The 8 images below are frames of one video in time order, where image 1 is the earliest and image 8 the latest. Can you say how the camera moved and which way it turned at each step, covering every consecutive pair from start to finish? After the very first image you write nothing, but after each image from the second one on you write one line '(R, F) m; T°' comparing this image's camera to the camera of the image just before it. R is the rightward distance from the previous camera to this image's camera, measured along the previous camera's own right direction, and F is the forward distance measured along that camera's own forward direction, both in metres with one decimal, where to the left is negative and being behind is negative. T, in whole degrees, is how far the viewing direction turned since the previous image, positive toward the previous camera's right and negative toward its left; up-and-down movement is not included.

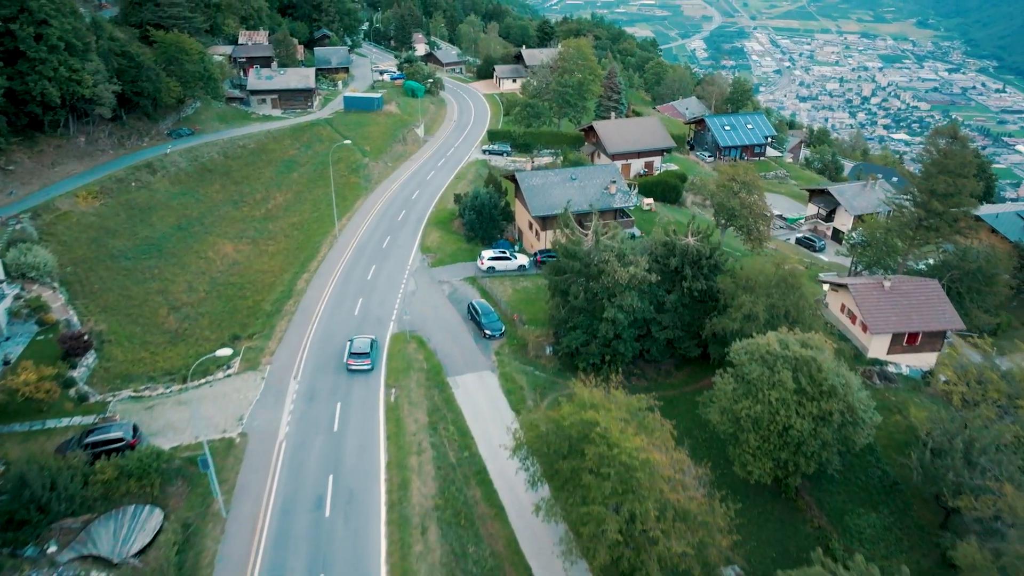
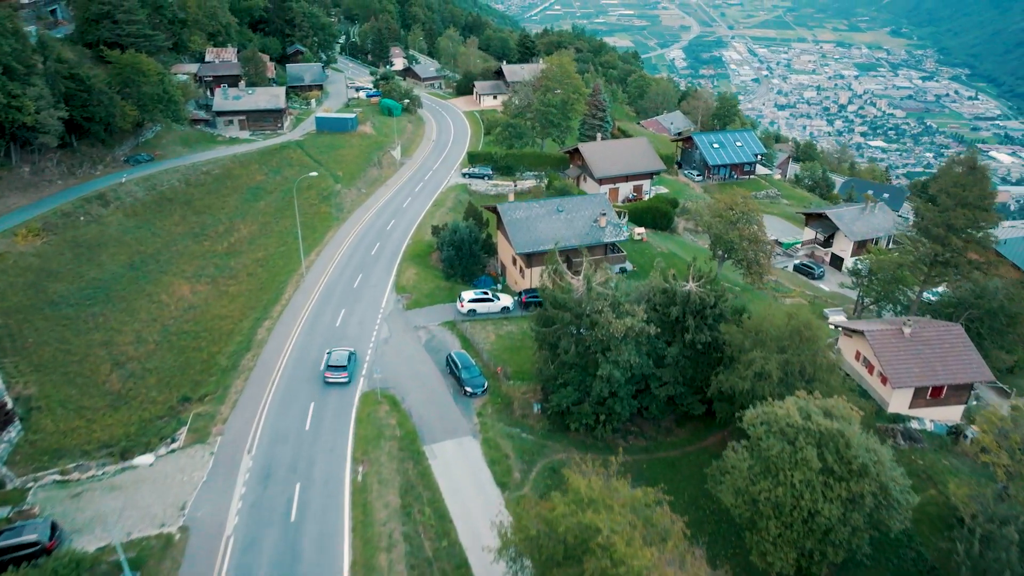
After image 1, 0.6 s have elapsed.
(0.0, +3.2) m; +1°
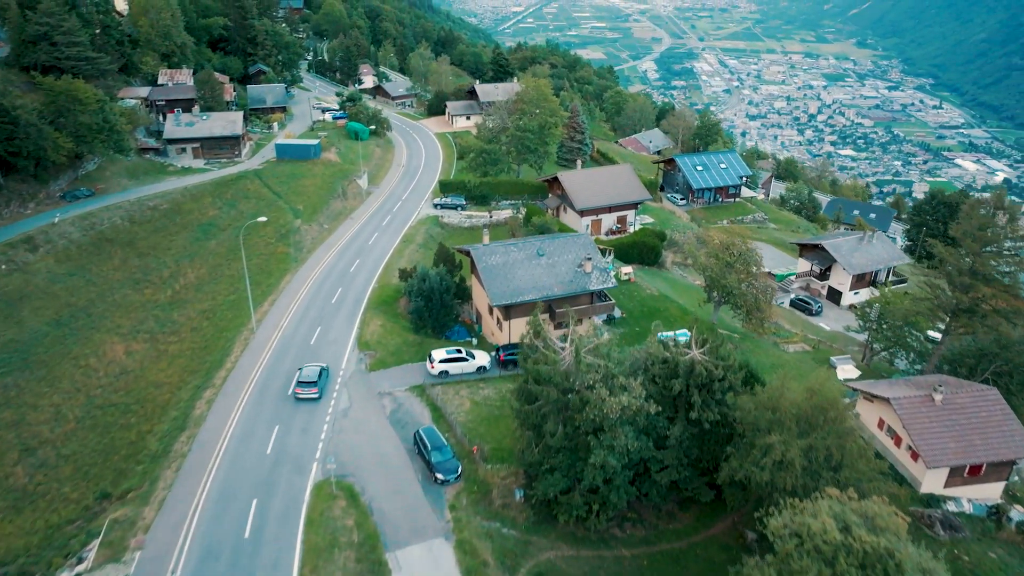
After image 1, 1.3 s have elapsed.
(+0.1, +3.9) m; +2°
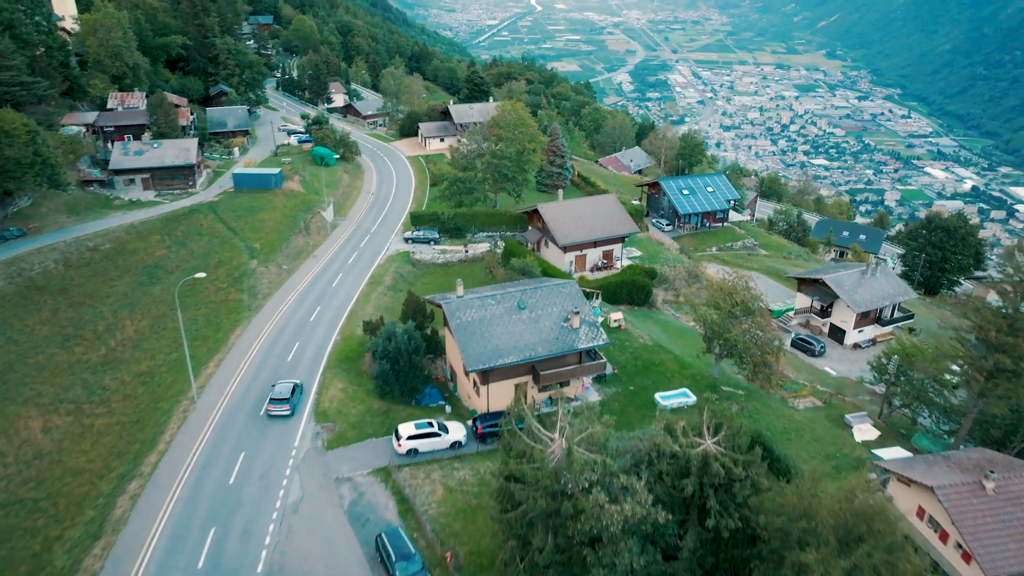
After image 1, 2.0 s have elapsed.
(+0.1, +3.9) m; +2°
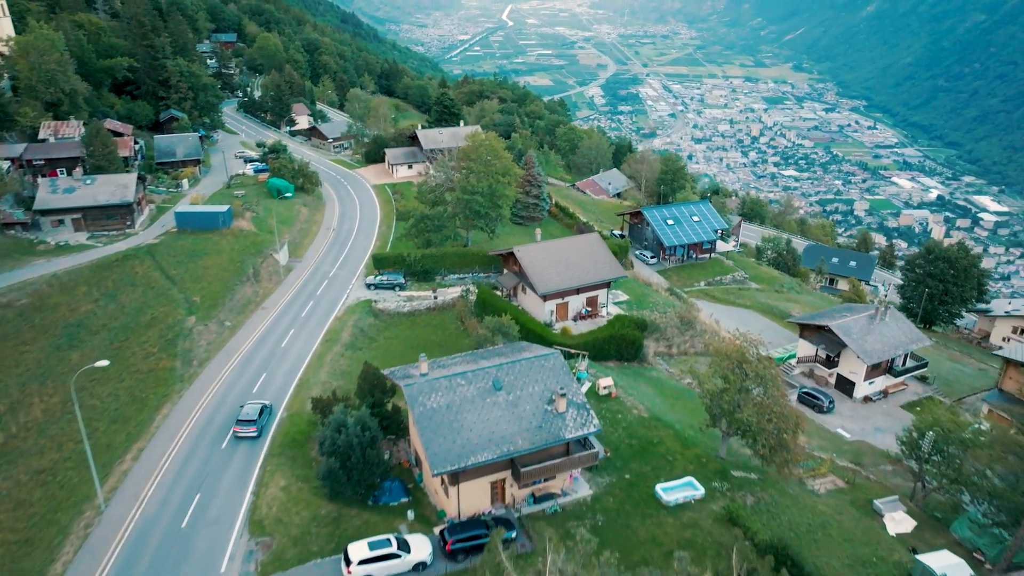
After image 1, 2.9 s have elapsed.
(+0.1, +4.7) m; +2°
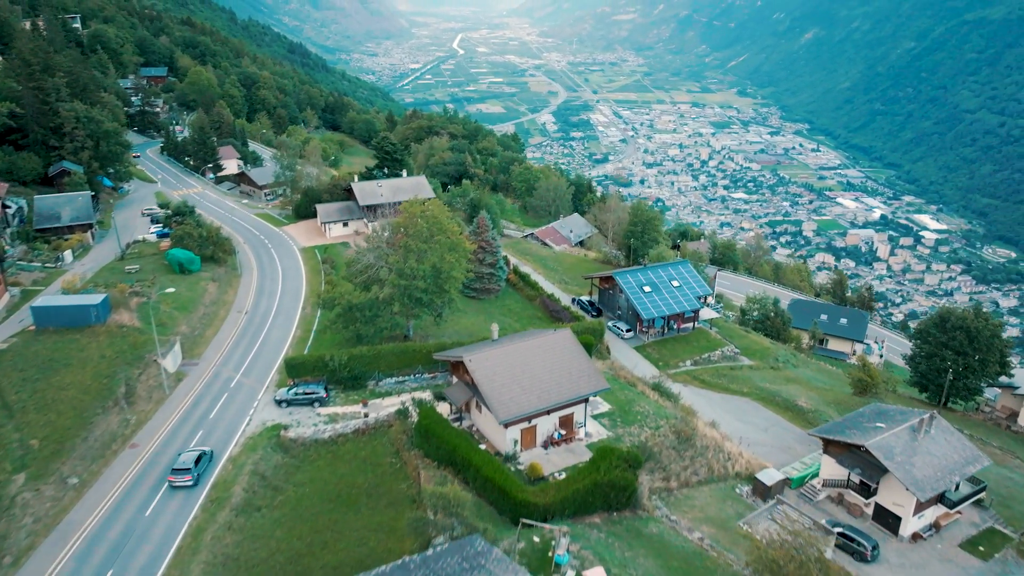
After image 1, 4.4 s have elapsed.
(+0.4, +9.2) m; +3°
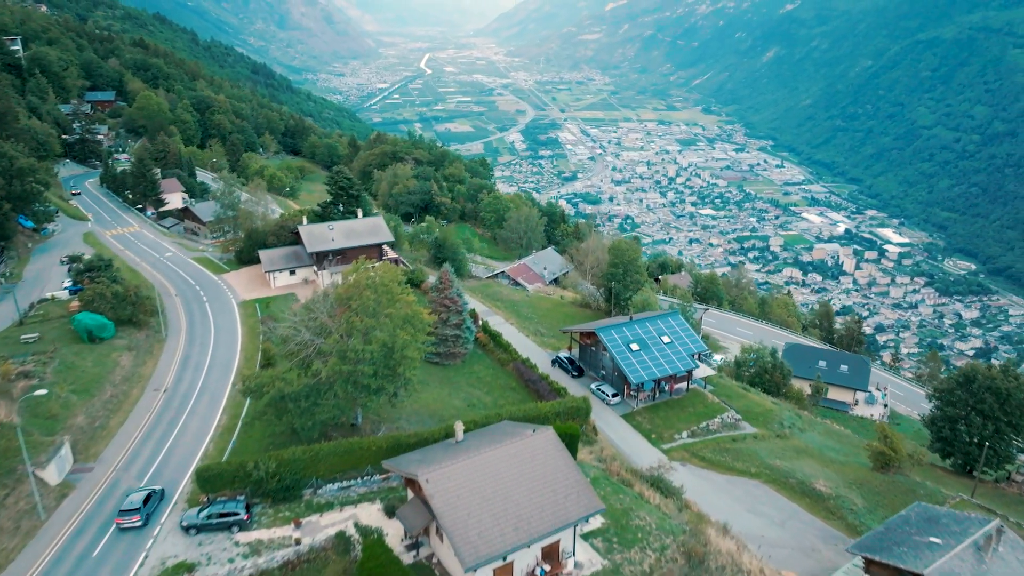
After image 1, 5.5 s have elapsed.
(+0.2, +6.7) m; +2°
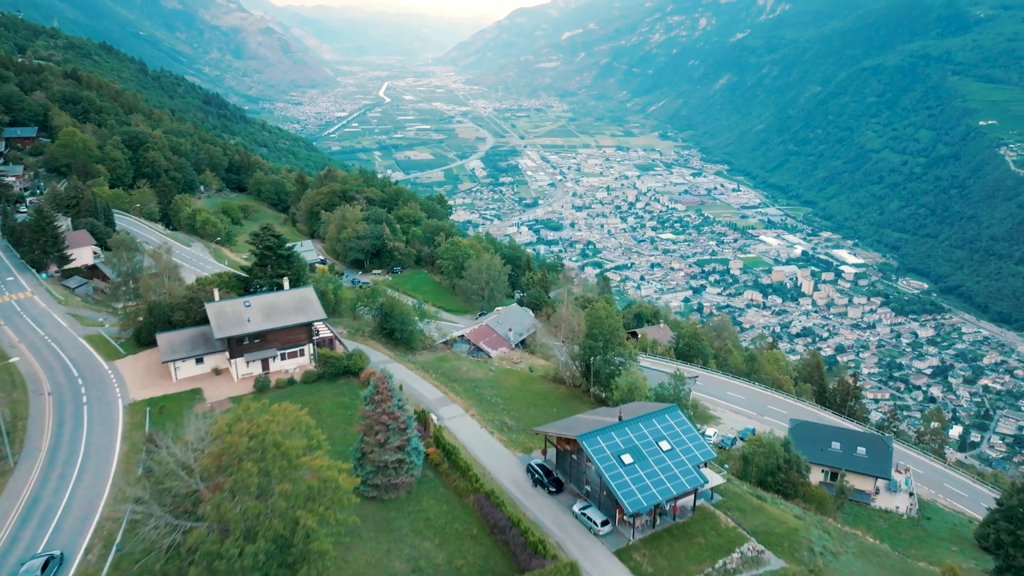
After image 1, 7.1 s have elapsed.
(+0.3, +9.9) m; +3°
